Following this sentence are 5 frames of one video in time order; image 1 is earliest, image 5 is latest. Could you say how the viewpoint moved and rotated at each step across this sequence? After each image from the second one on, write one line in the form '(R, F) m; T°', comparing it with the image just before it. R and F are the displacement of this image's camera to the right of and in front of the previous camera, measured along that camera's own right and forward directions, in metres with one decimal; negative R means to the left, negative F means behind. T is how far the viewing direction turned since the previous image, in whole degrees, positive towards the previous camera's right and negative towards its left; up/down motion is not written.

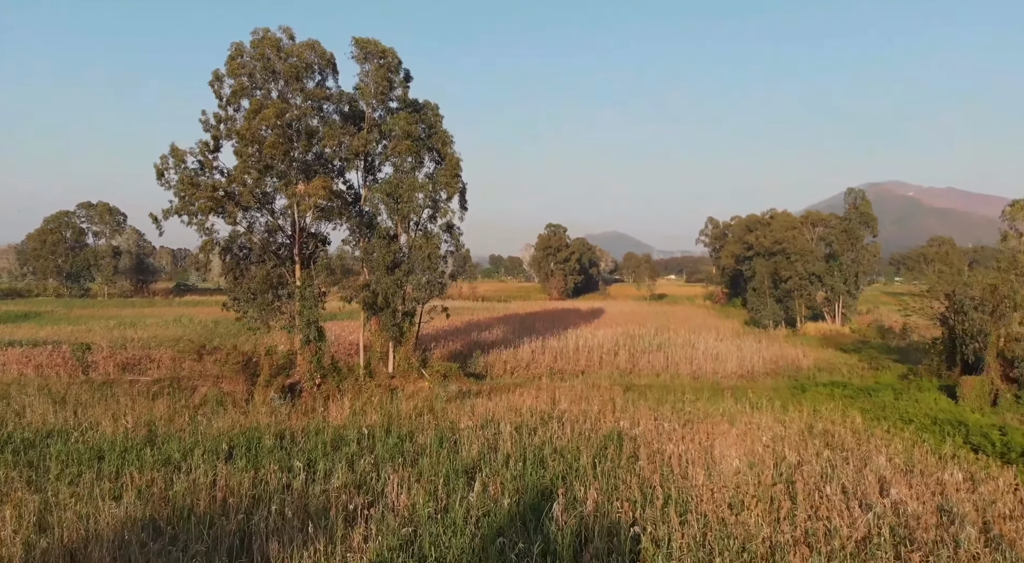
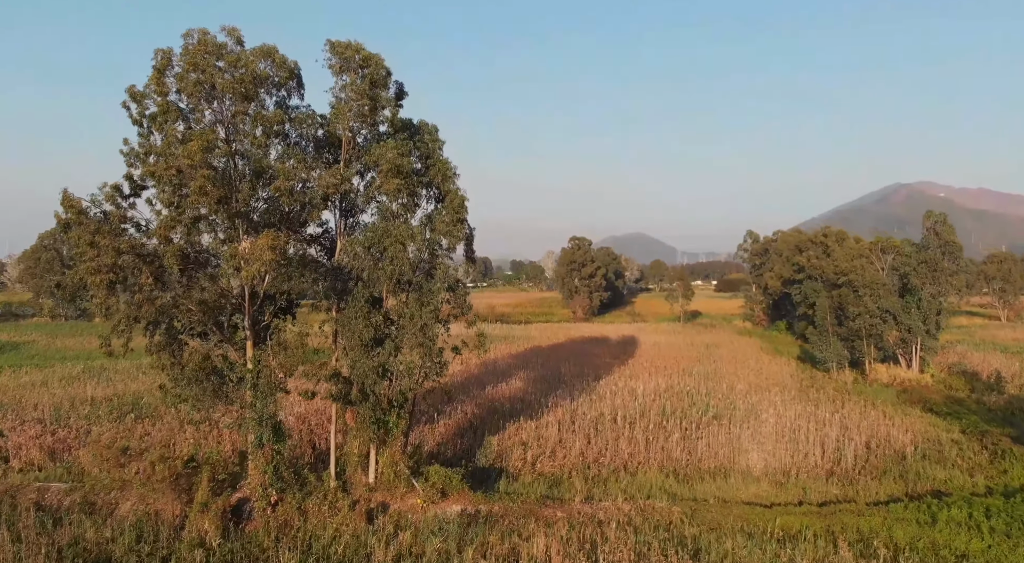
(0.0, +3.2) m; -2°
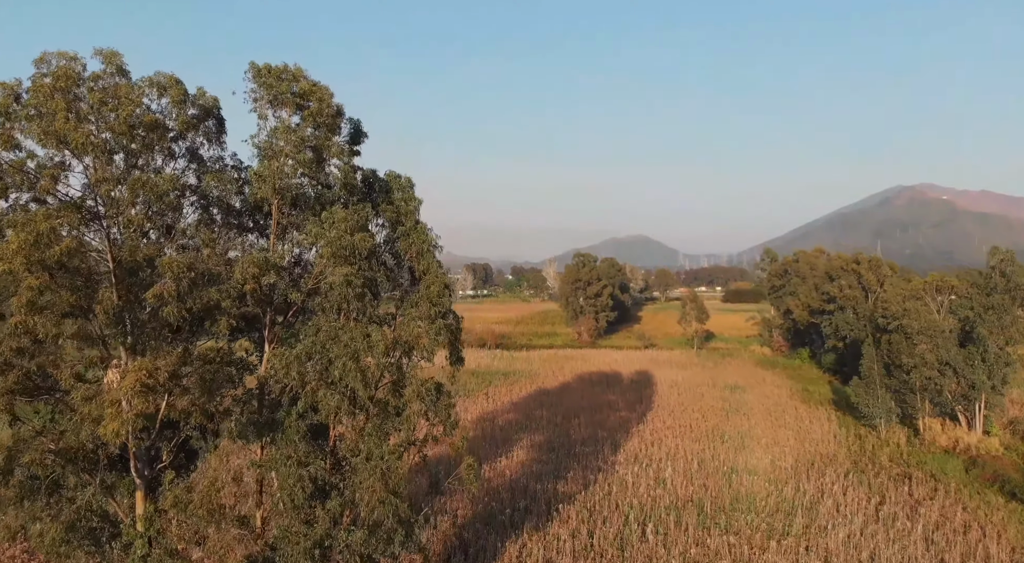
(0.0, +2.8) m; 0°
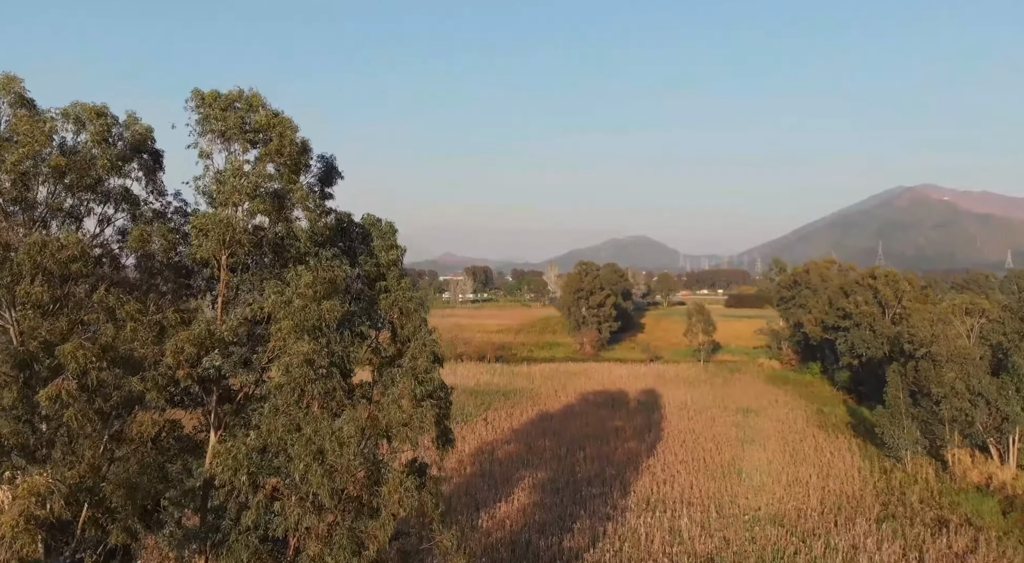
(0.0, +1.2) m; 0°
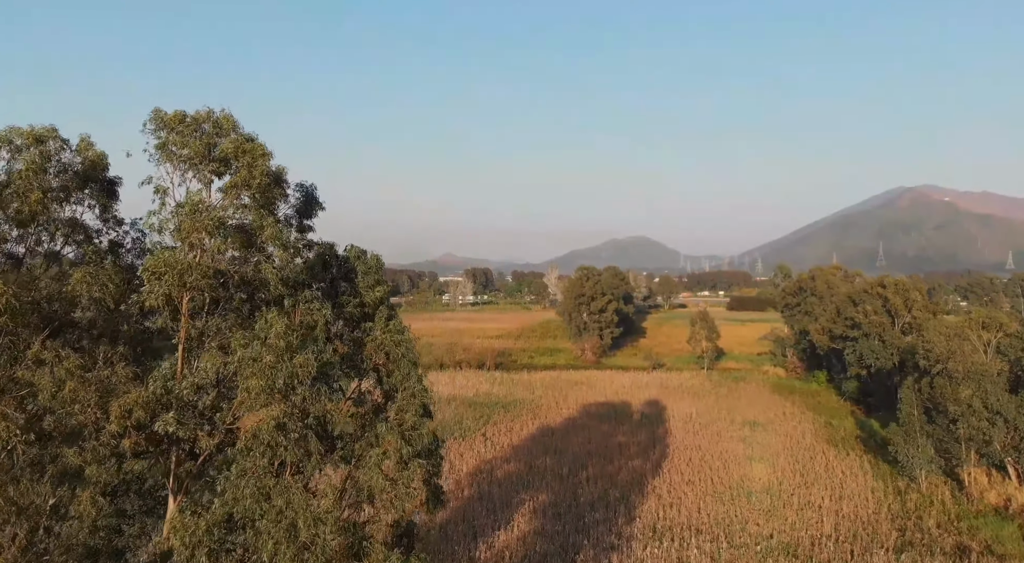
(0.0, +0.7) m; 0°
